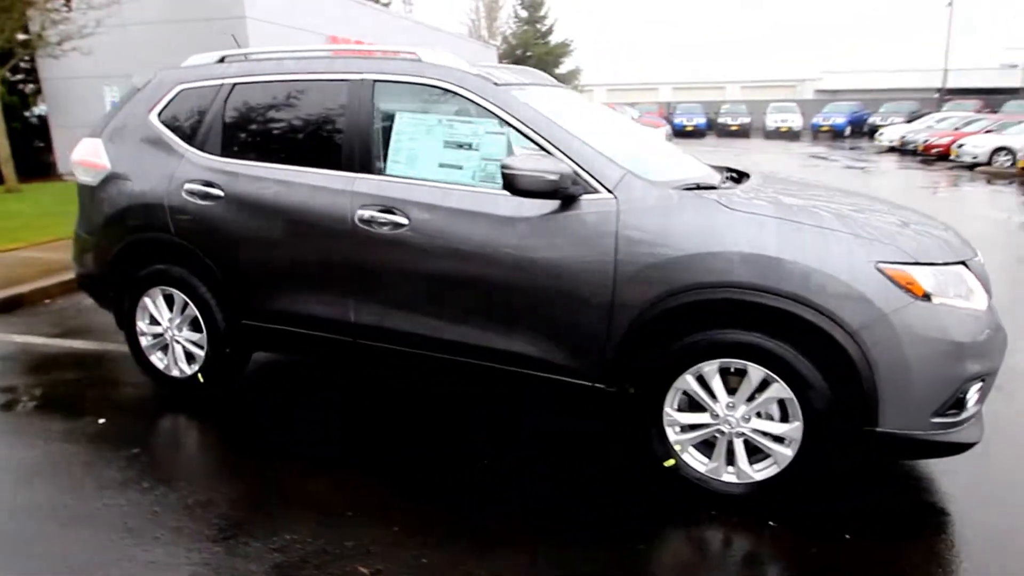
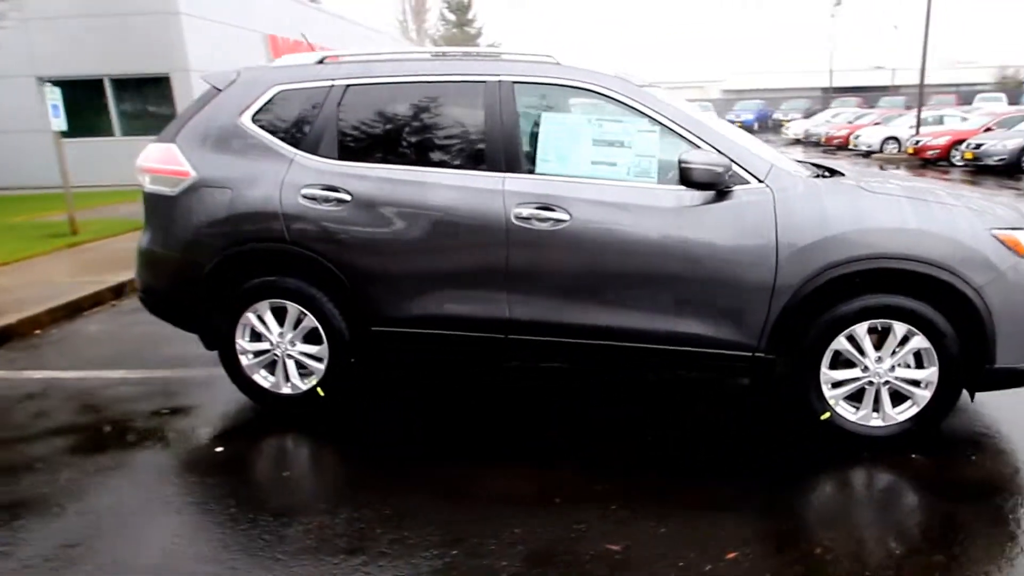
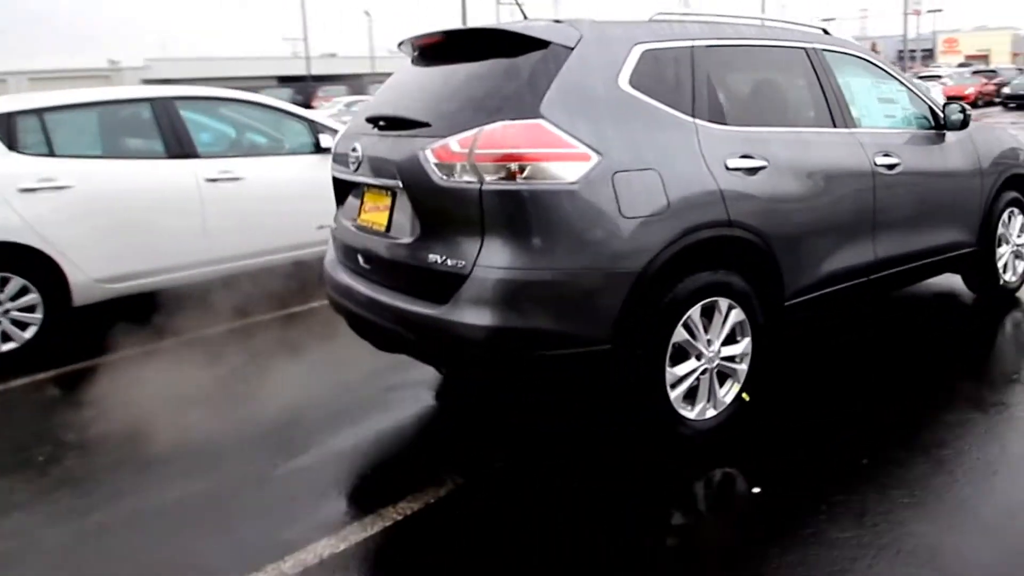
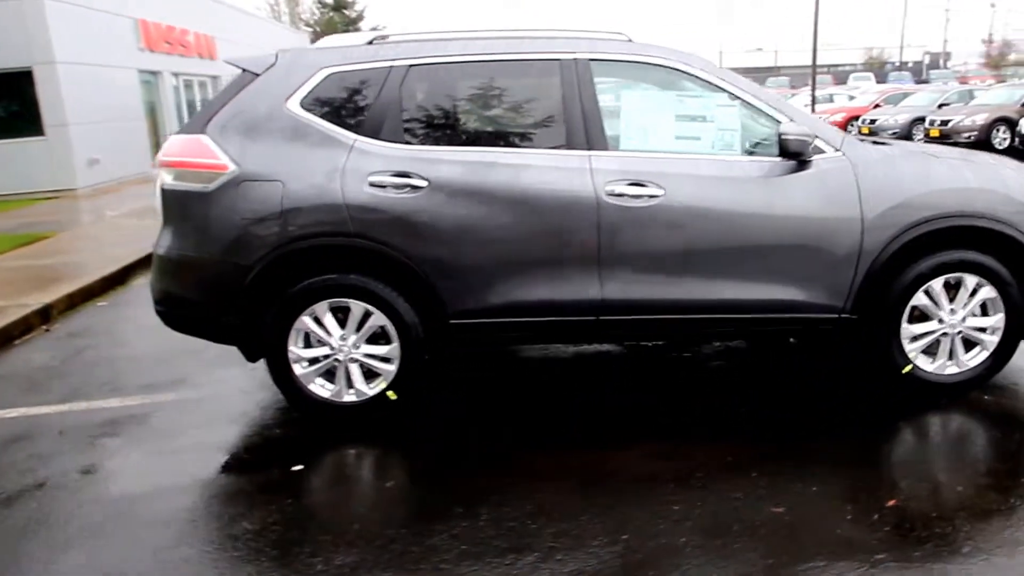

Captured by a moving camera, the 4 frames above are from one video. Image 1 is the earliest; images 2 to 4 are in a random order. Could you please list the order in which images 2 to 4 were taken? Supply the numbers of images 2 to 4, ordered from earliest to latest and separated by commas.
2, 4, 3
